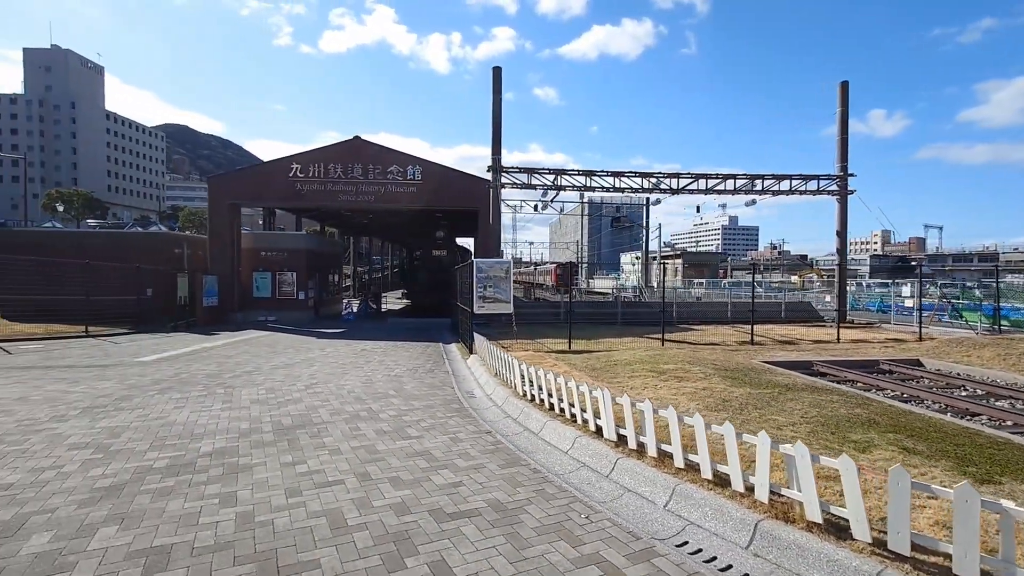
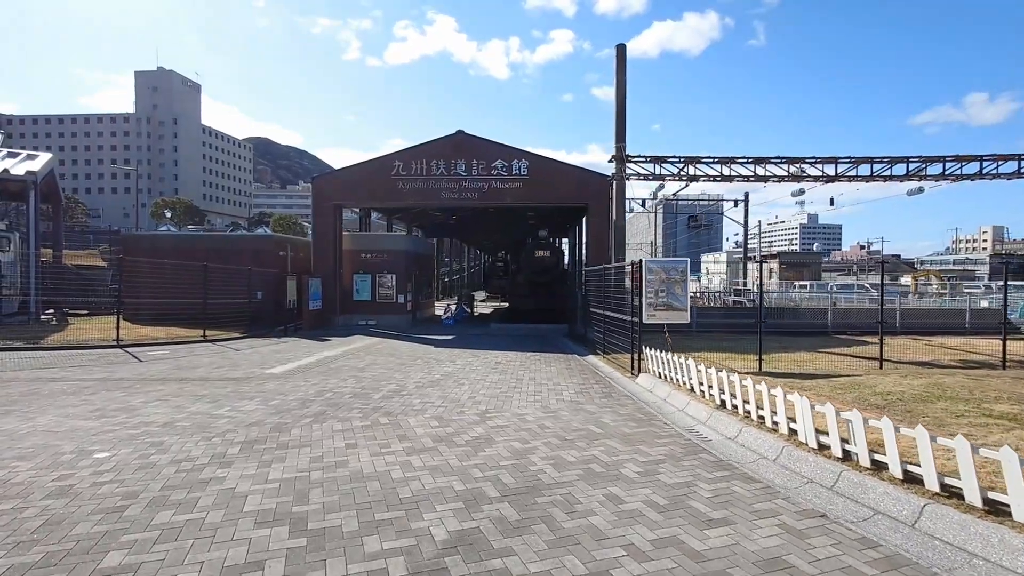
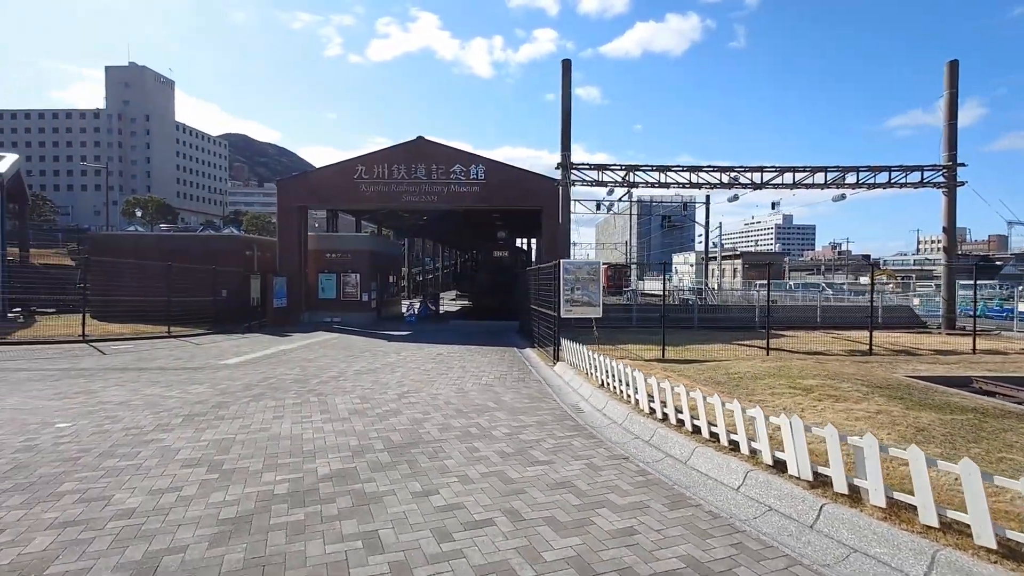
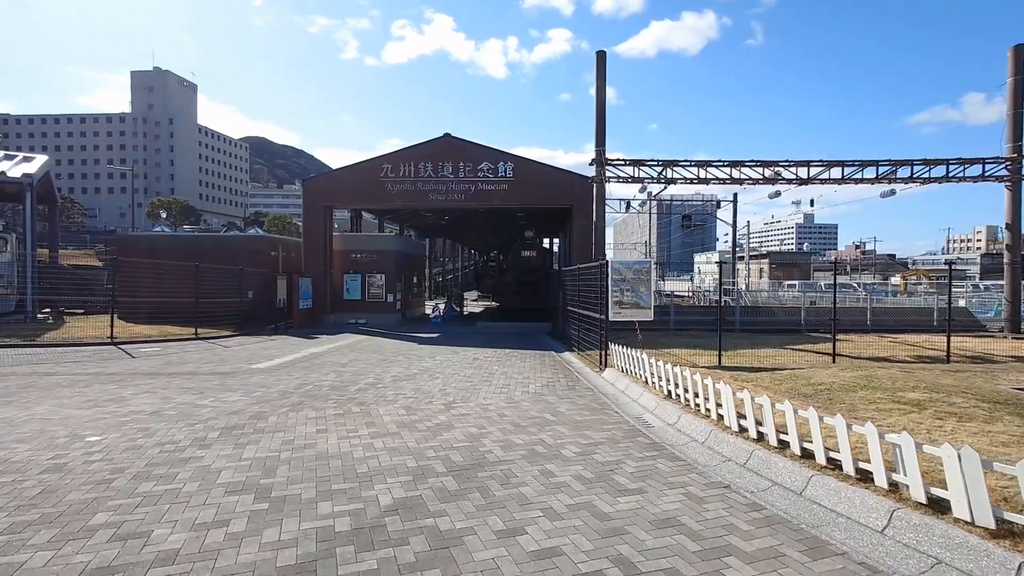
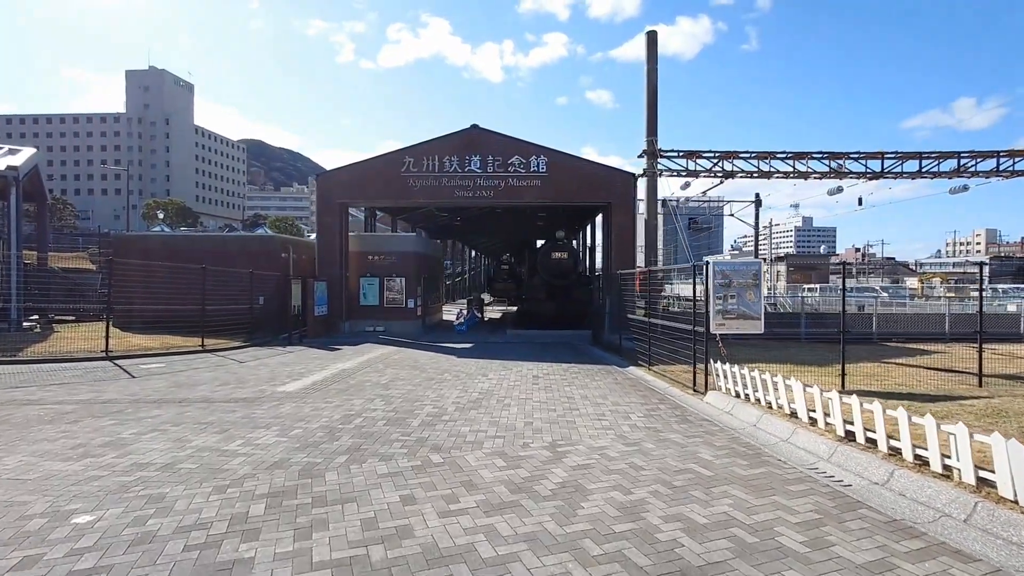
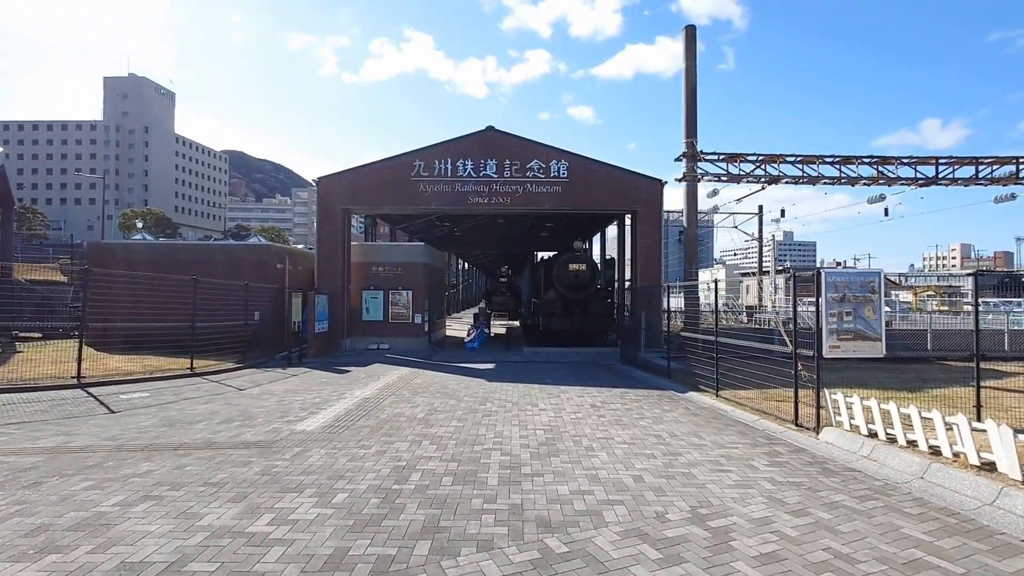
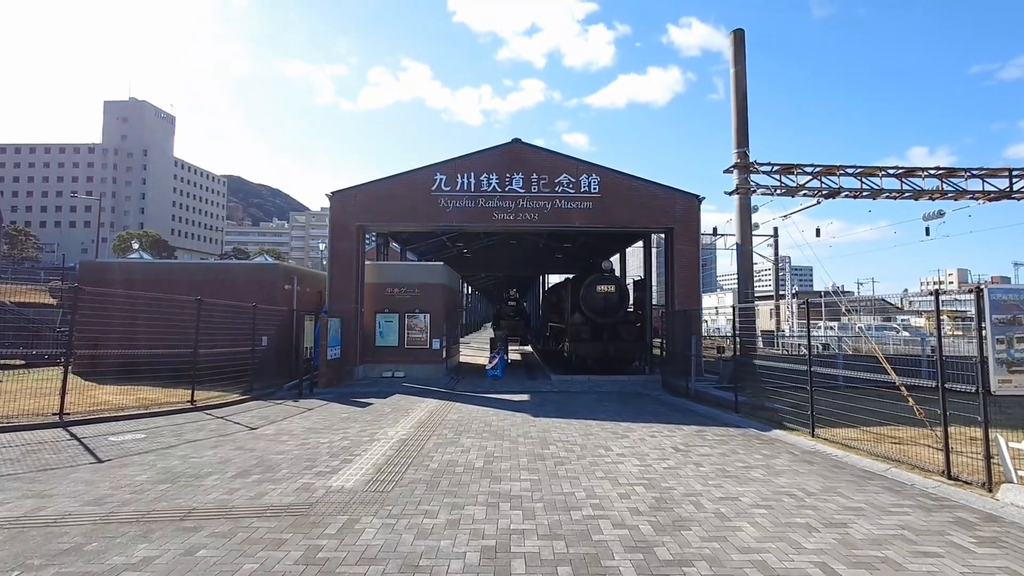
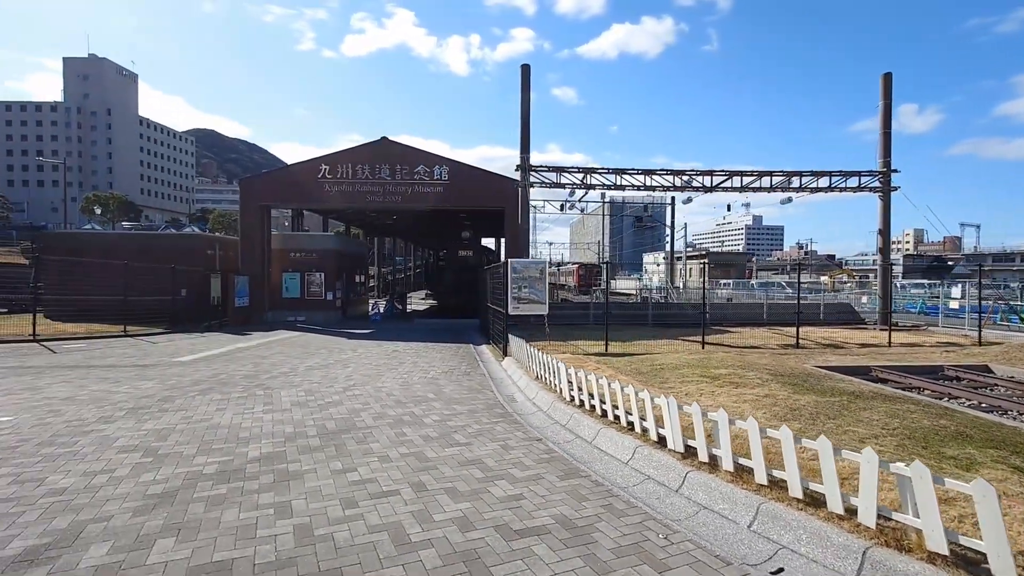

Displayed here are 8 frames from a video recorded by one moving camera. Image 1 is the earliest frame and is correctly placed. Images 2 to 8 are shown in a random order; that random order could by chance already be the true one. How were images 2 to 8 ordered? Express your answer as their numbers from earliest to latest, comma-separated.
8, 3, 4, 2, 5, 6, 7
